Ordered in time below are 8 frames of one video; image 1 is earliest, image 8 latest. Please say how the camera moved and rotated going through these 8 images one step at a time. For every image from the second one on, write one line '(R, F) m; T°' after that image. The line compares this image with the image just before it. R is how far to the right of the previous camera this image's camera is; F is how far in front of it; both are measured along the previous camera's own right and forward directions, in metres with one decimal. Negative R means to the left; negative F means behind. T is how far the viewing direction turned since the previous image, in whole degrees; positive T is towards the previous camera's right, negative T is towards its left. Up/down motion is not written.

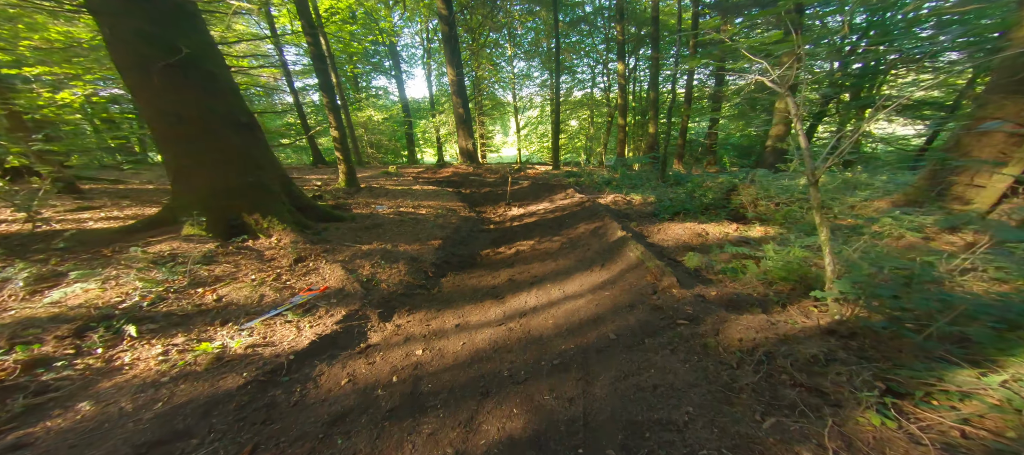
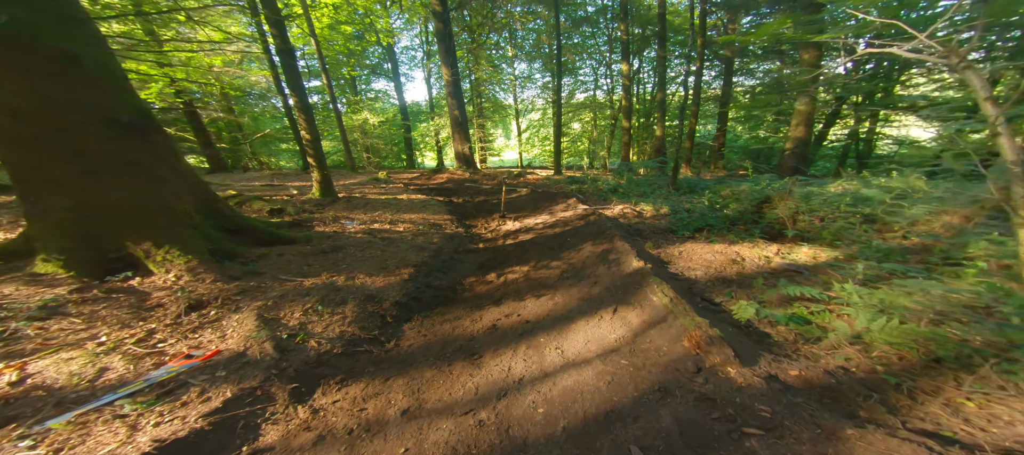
(+0.3, +1.2) m; -1°
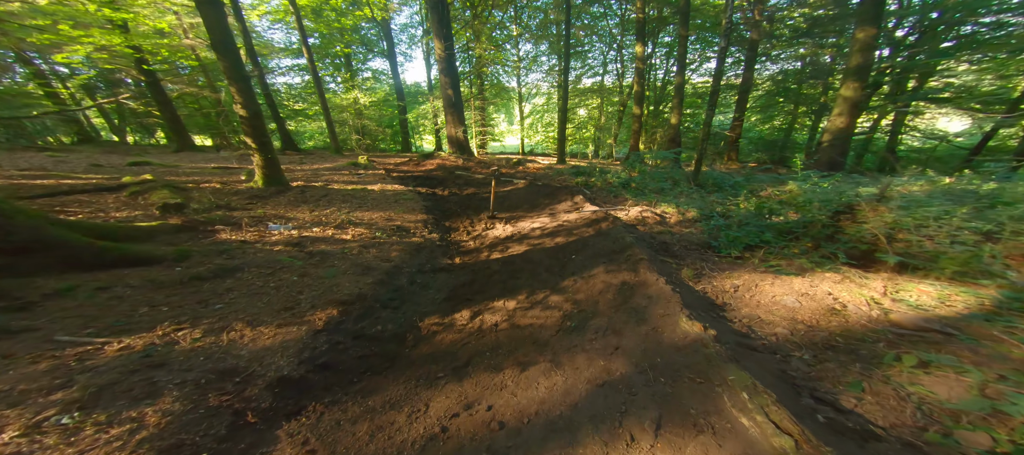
(+0.3, +1.8) m; 0°
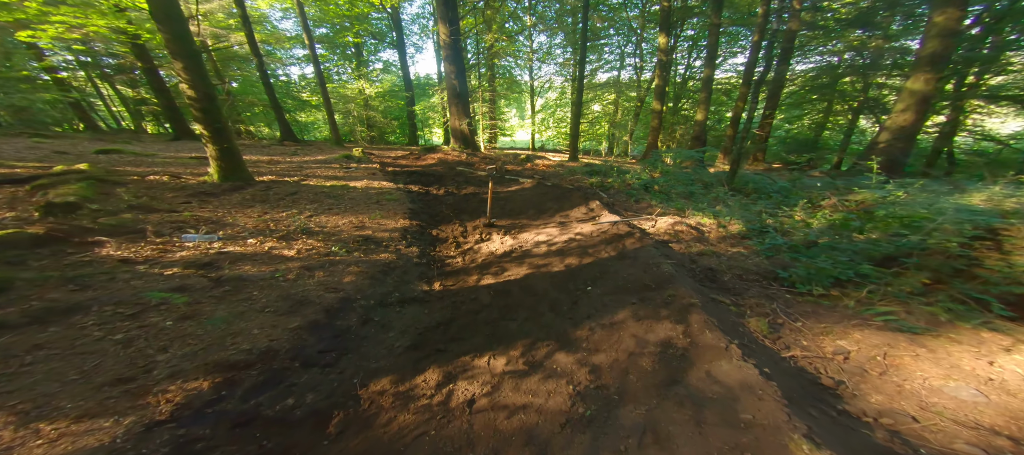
(+0.2, +1.3) m; -2°
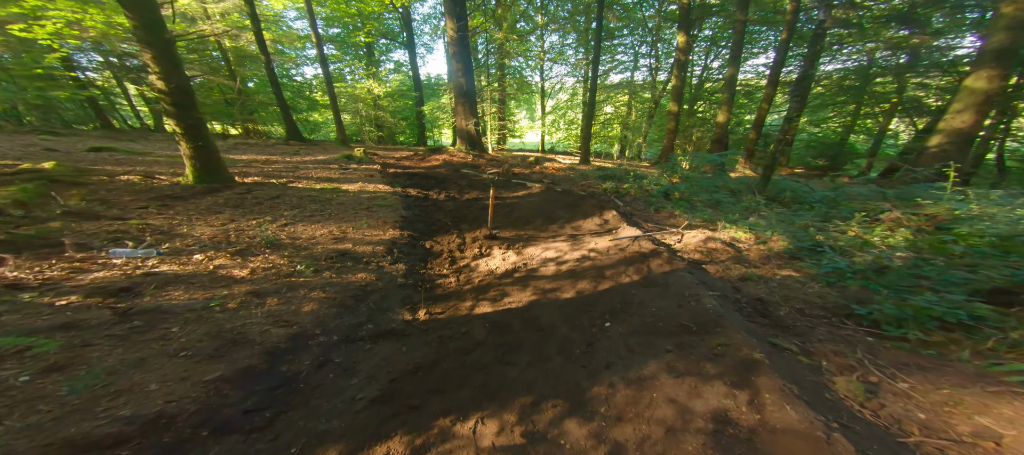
(+0.1, +0.7) m; -2°
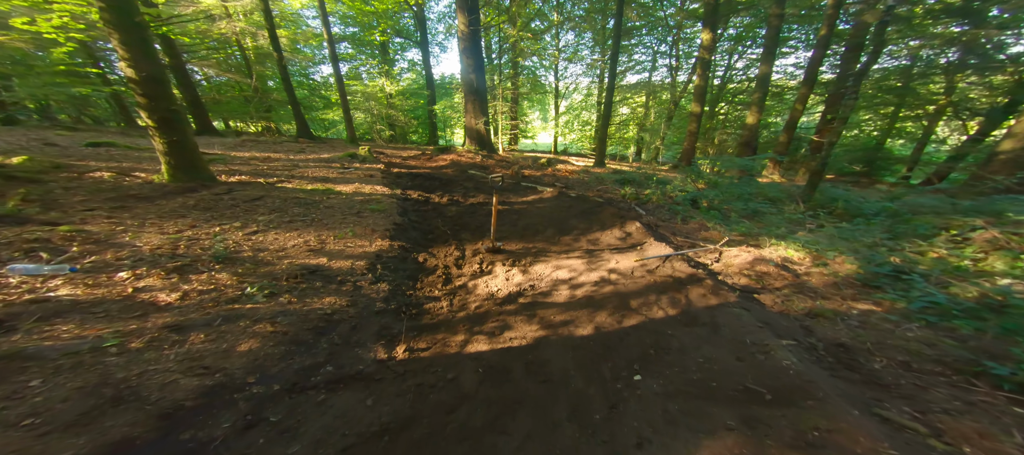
(+0.1, +0.7) m; -2°
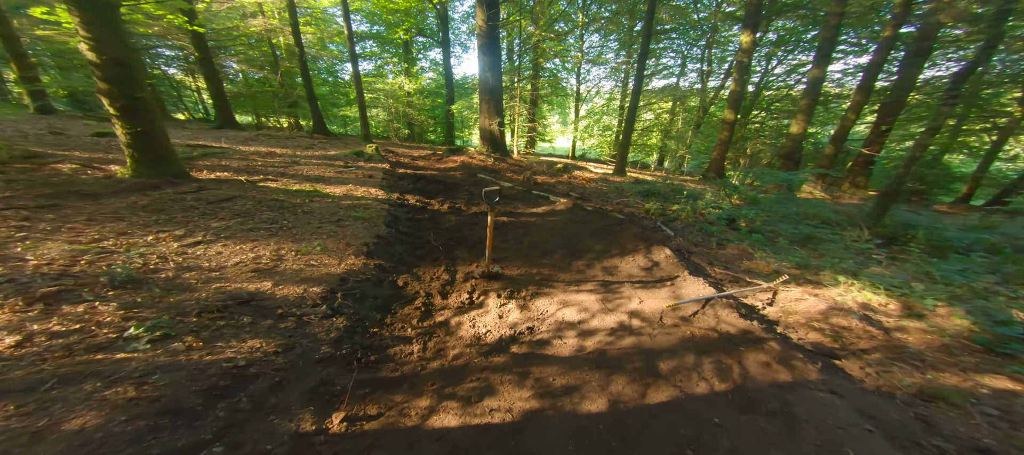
(+0.2, +0.8) m; -3°
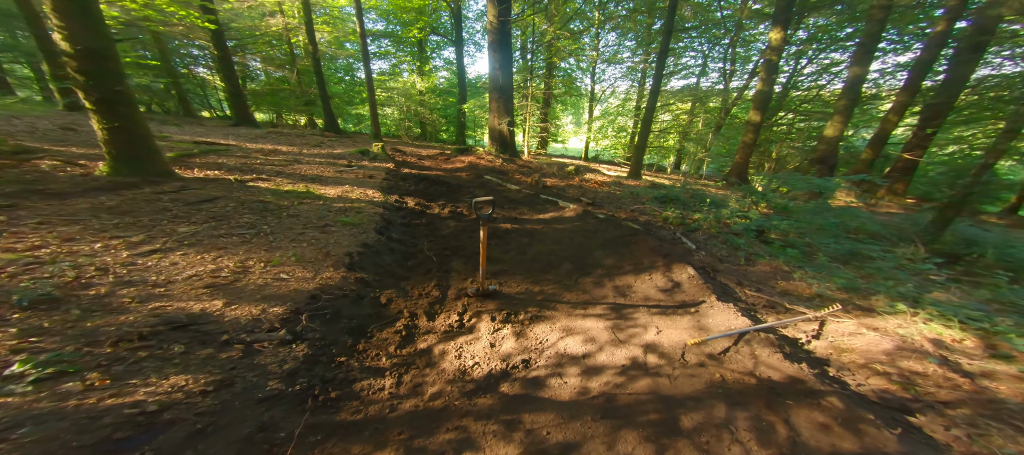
(+0.1, +0.5) m; -2°
